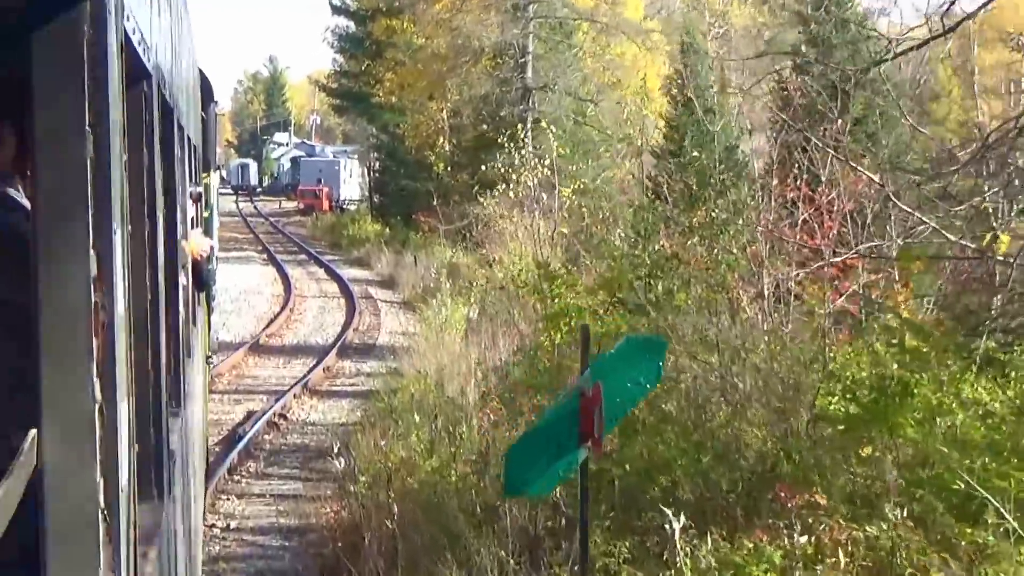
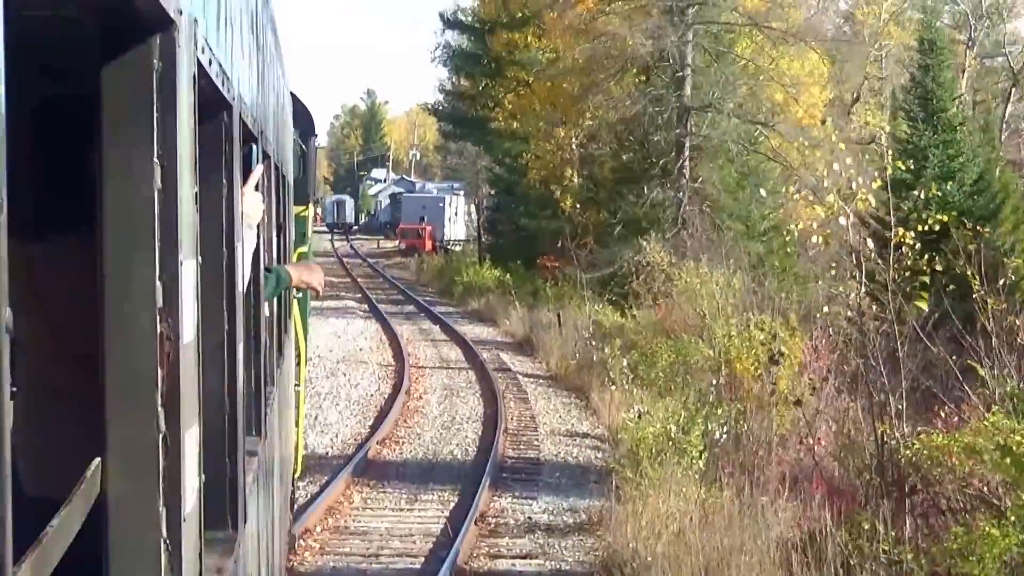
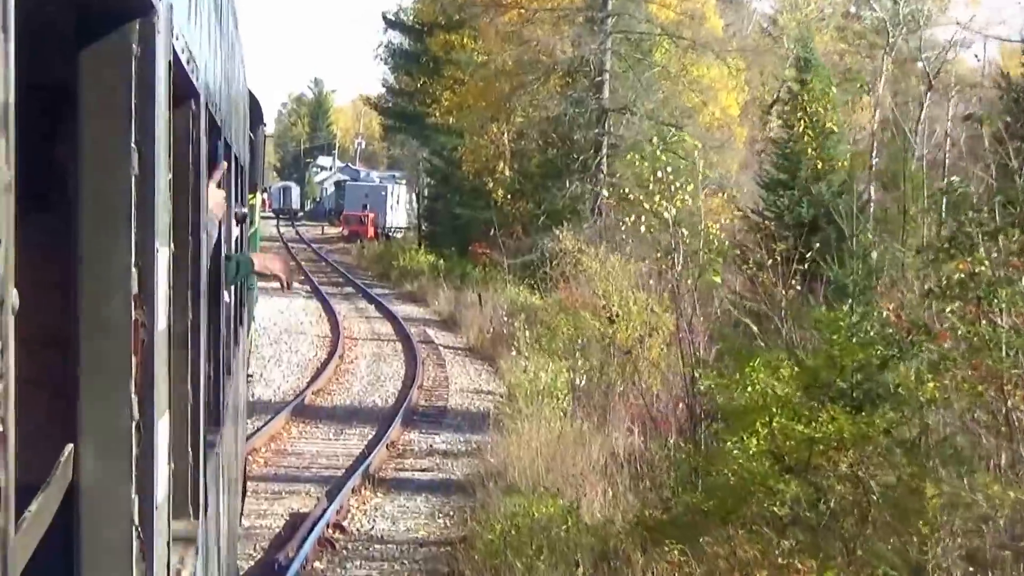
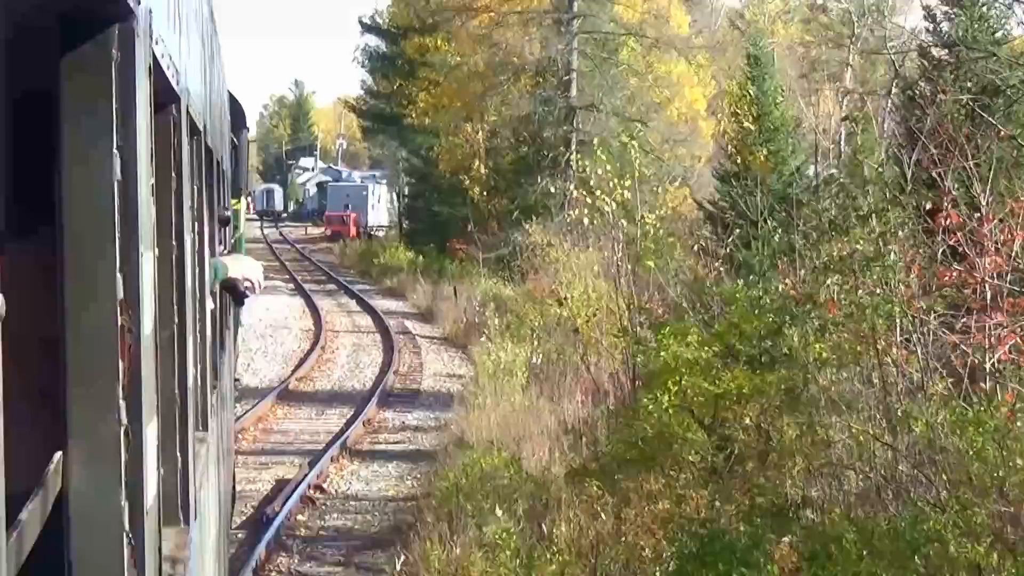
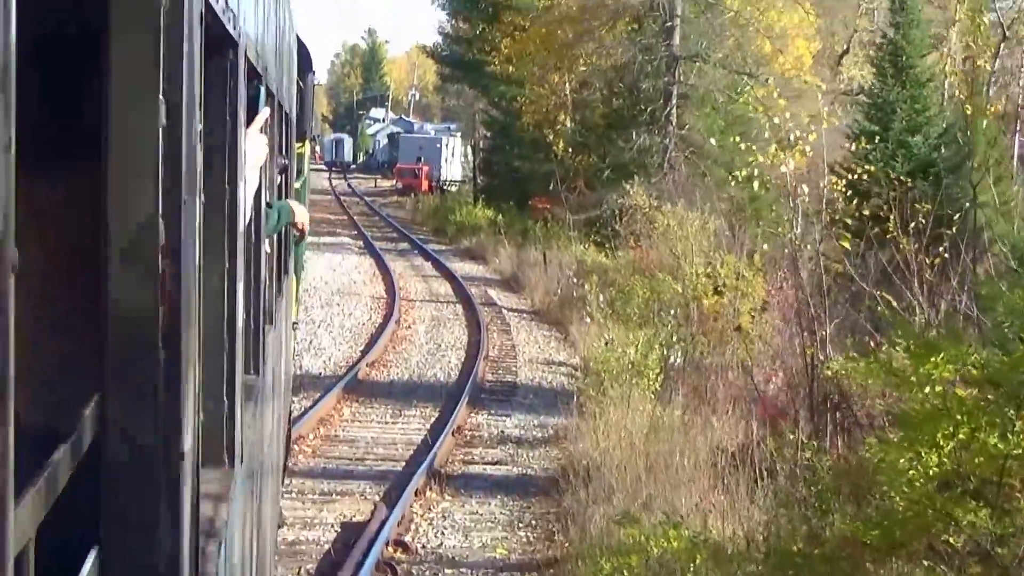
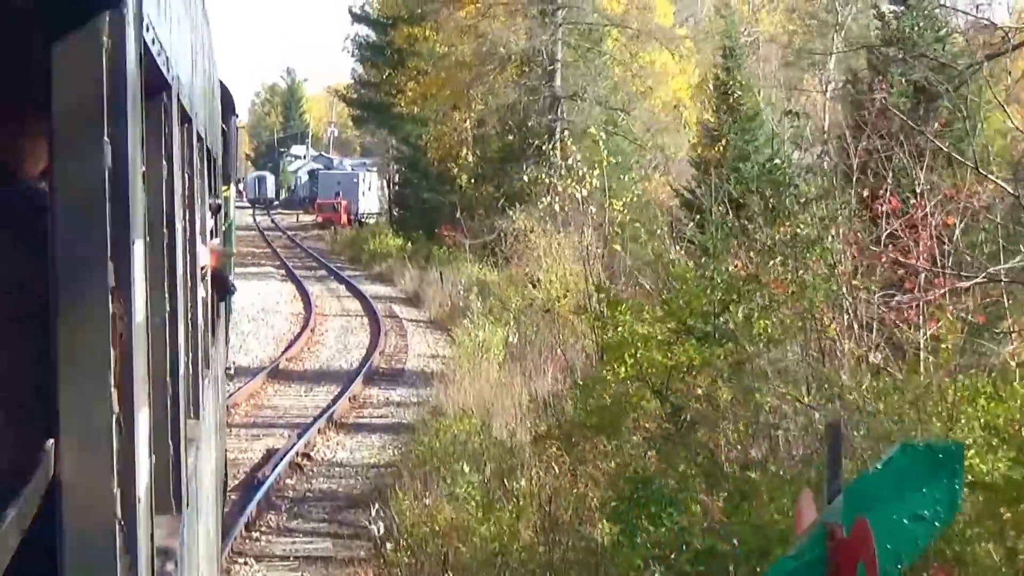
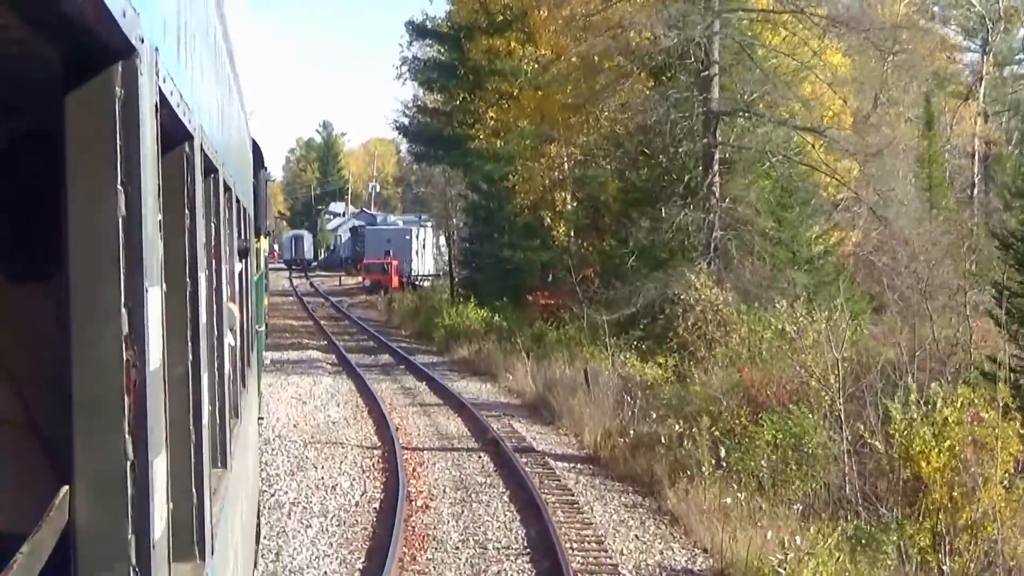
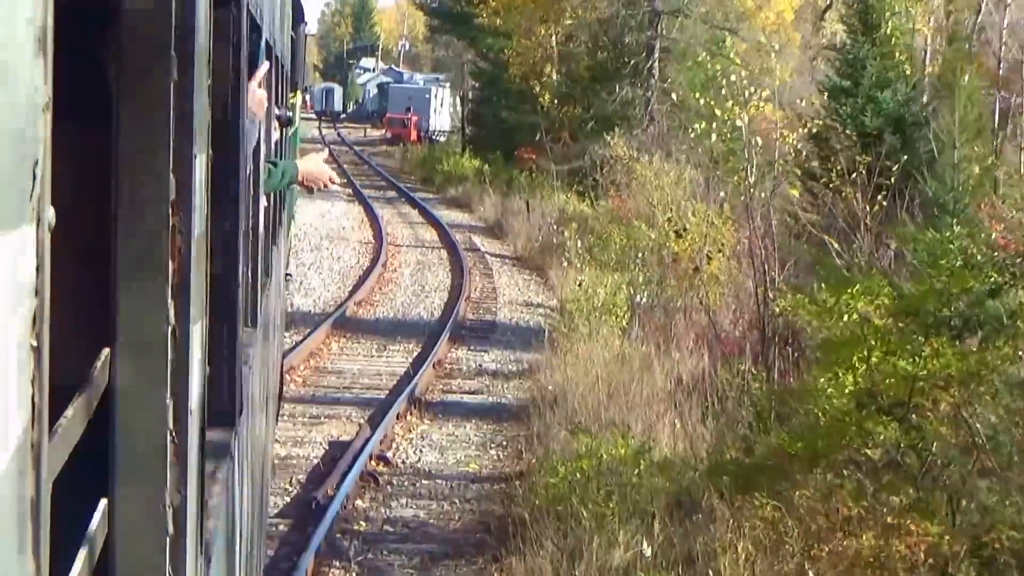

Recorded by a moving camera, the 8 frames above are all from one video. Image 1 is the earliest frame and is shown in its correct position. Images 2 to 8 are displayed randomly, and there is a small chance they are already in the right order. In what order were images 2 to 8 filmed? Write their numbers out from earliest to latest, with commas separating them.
6, 4, 3, 8, 5, 2, 7
